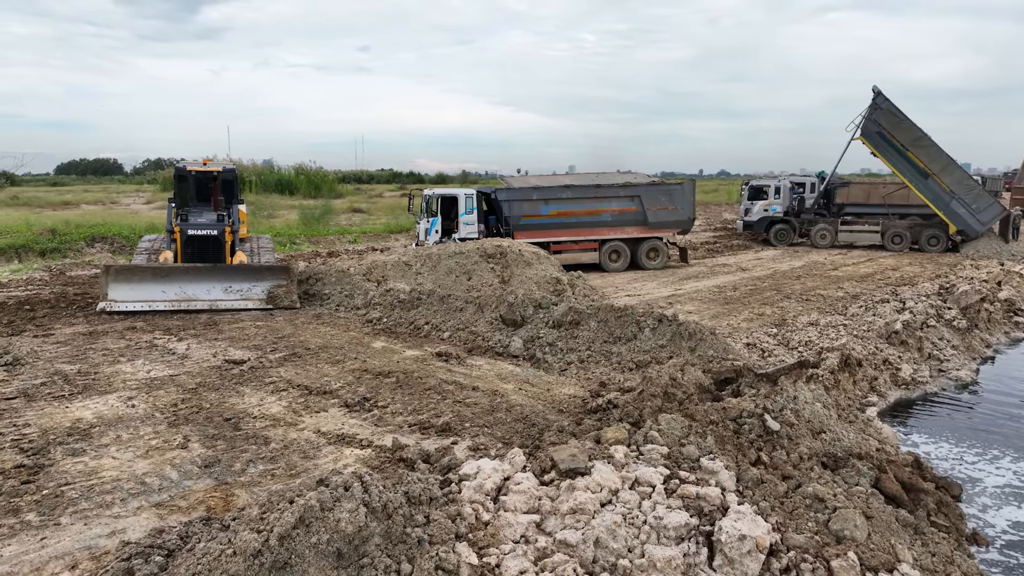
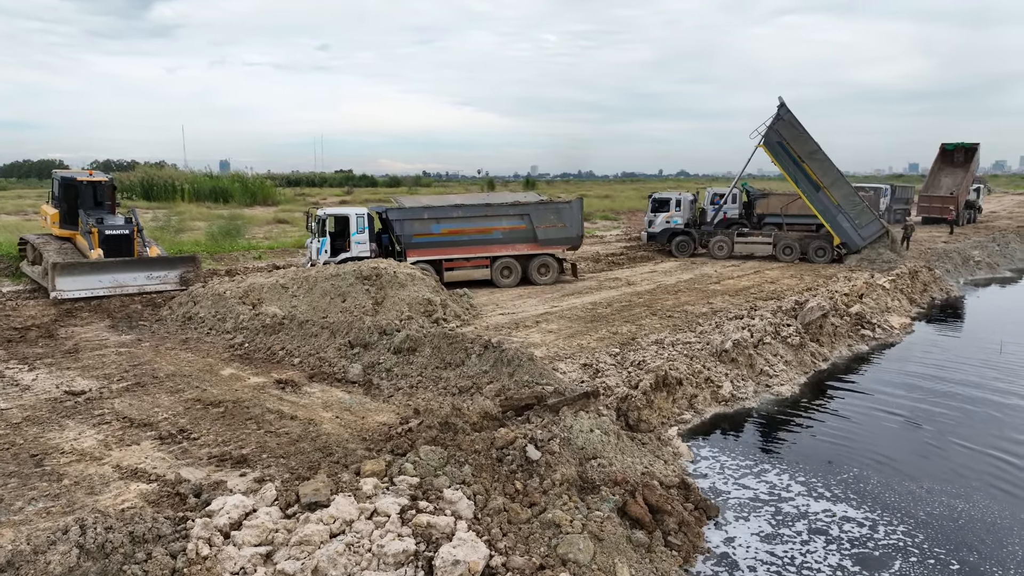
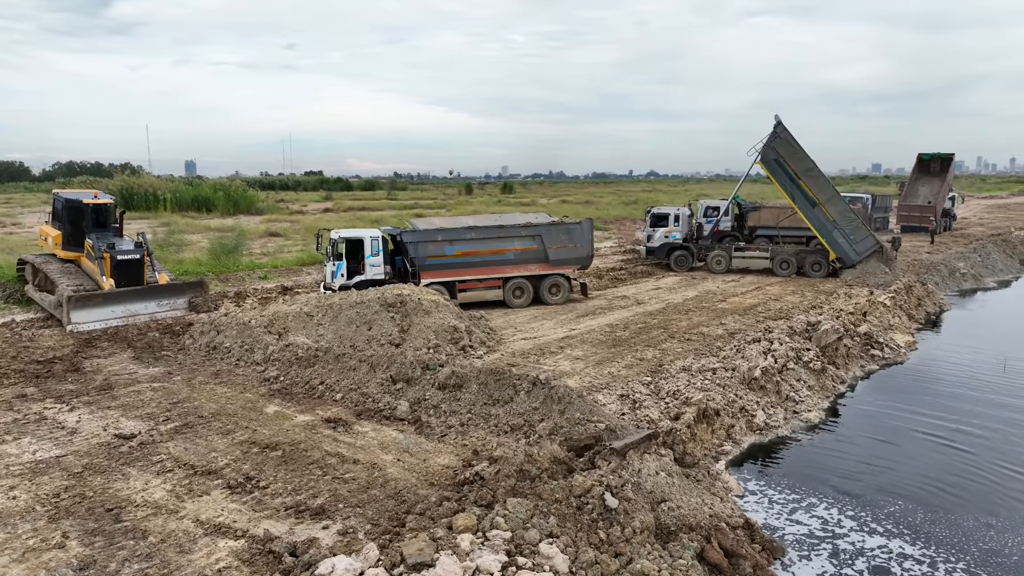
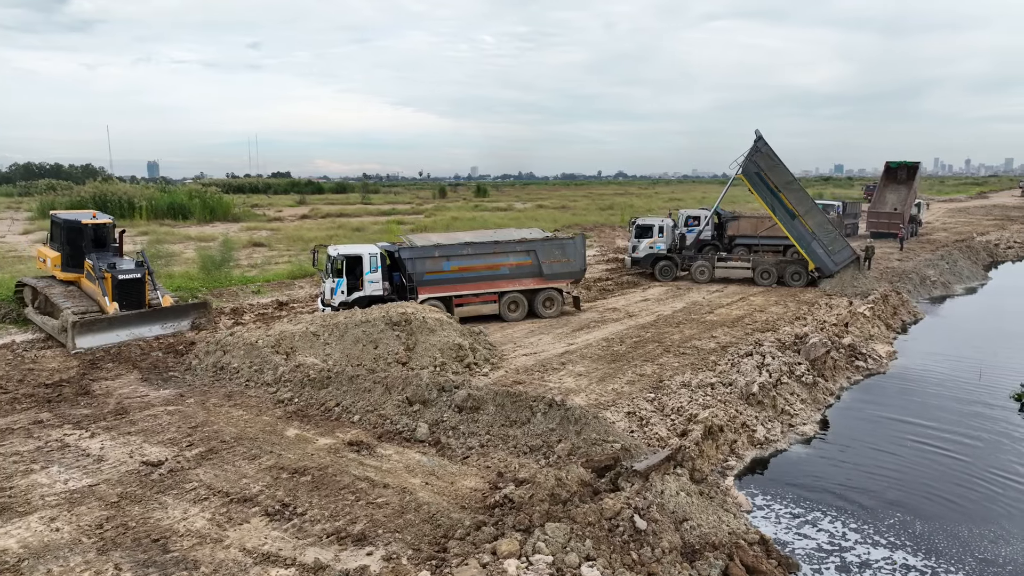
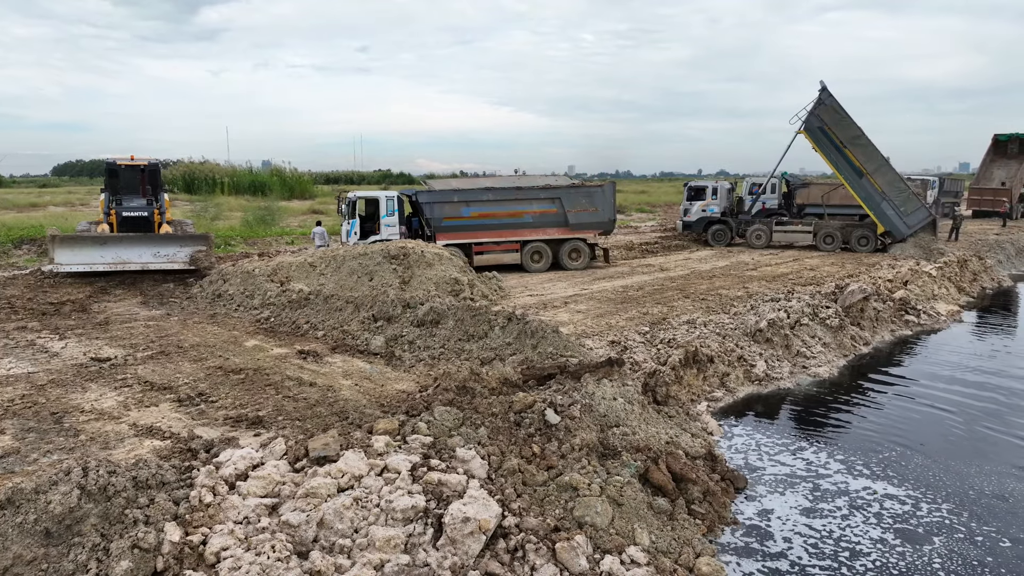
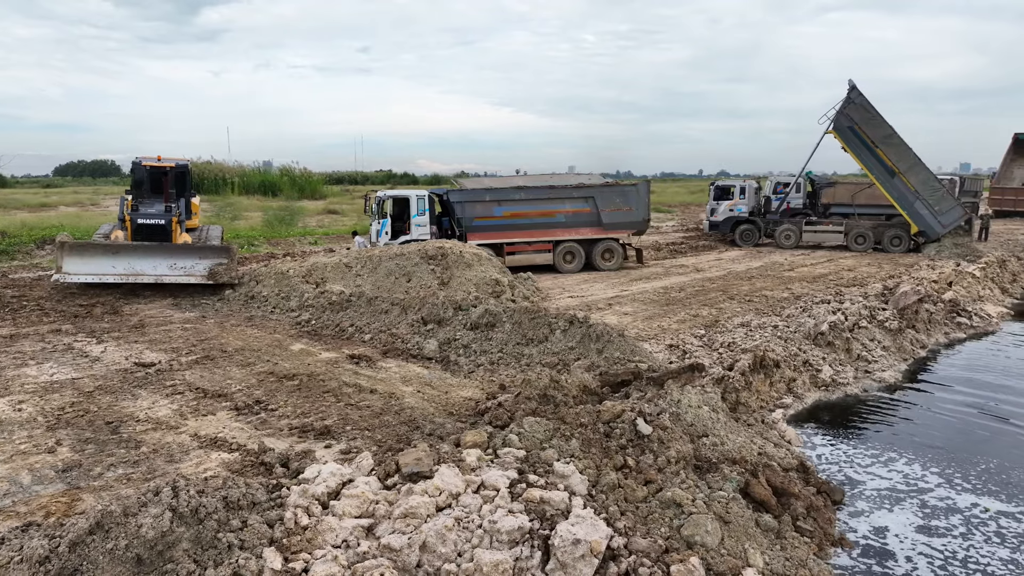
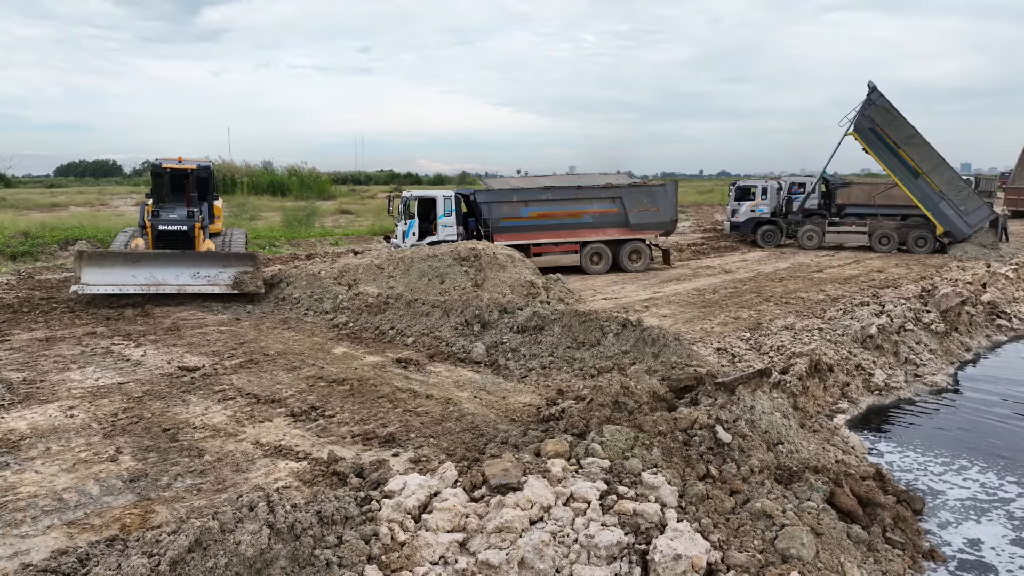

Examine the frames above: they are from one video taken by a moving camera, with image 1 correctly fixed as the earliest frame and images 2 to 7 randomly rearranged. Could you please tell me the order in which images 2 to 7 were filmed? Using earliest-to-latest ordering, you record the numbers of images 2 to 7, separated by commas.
7, 6, 5, 2, 3, 4
